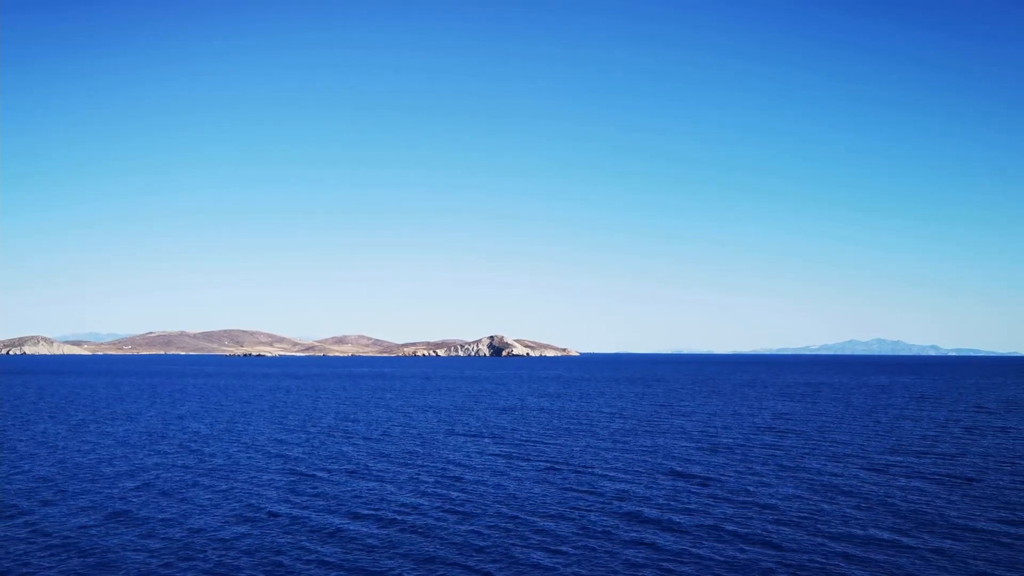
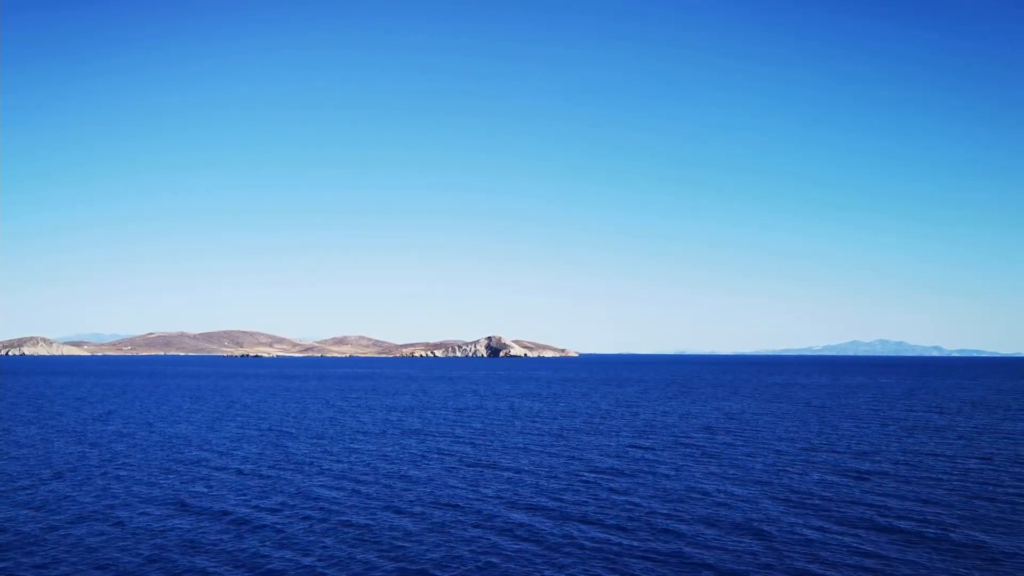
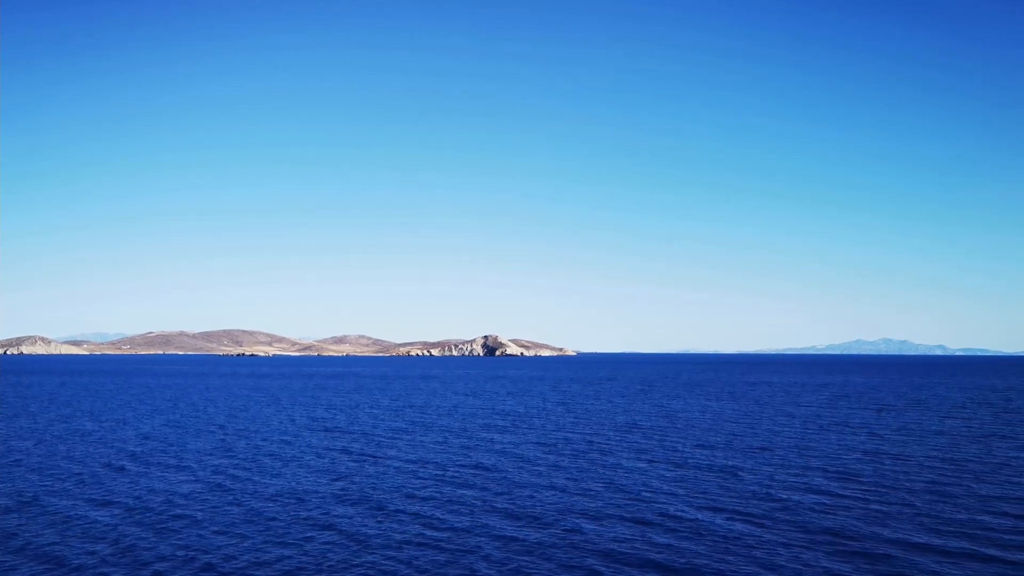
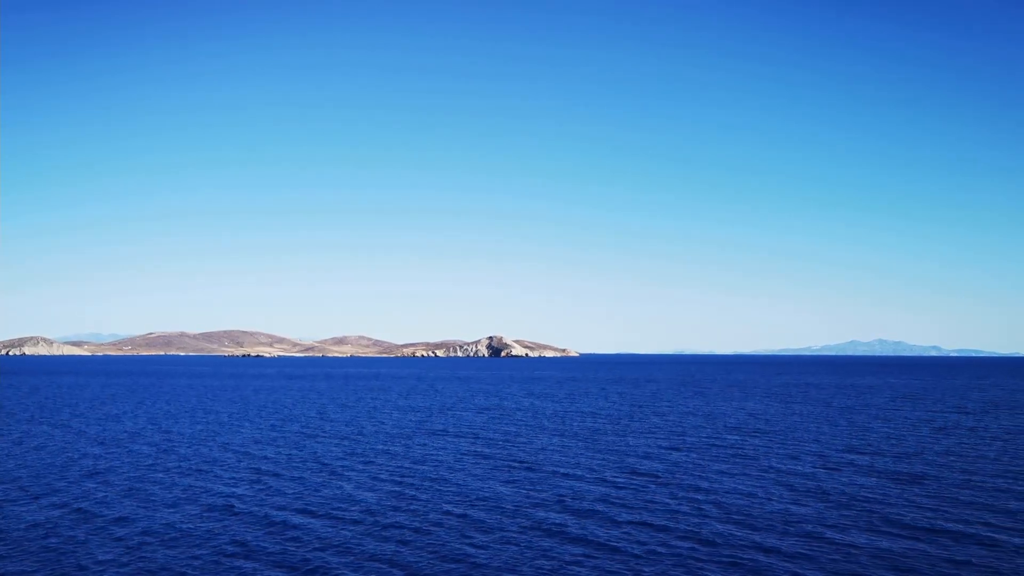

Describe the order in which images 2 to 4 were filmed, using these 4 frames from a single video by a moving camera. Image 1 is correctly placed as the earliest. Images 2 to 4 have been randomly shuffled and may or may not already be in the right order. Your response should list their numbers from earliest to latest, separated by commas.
4, 2, 3
